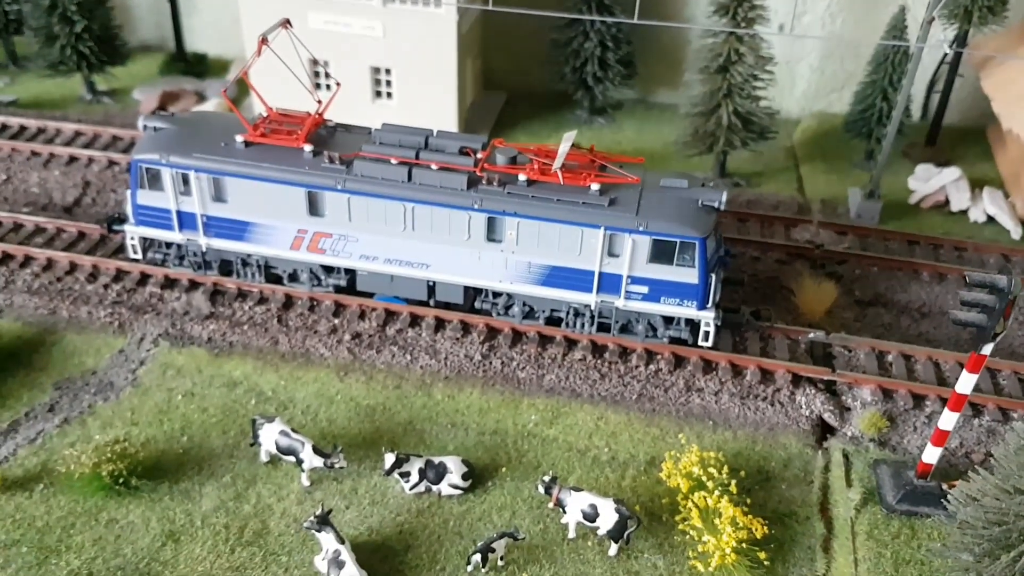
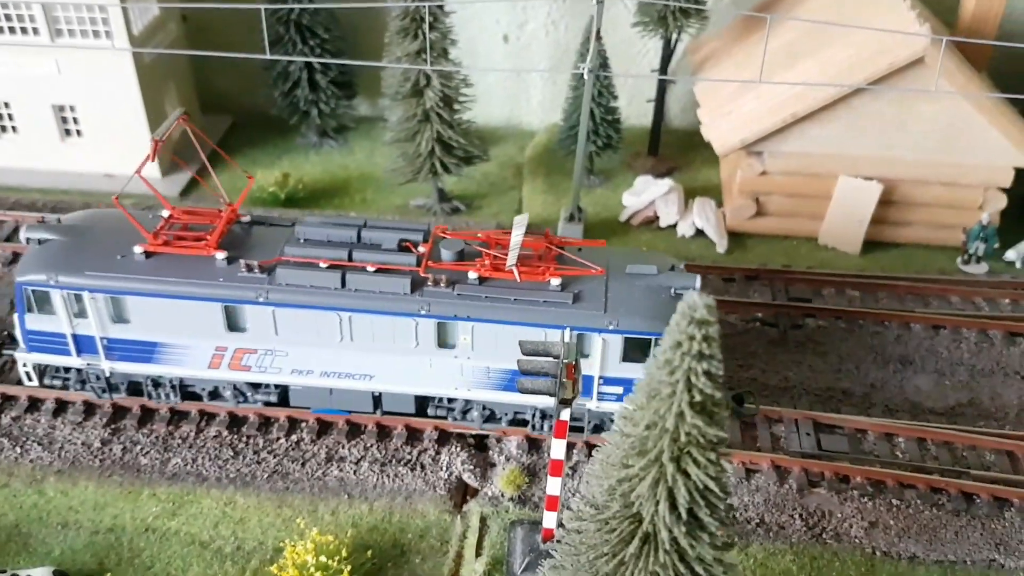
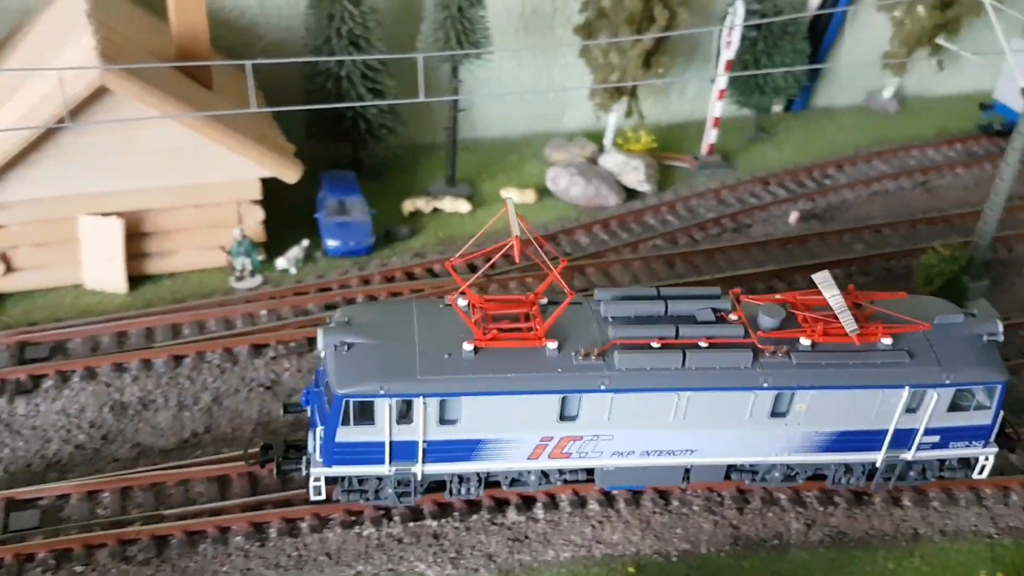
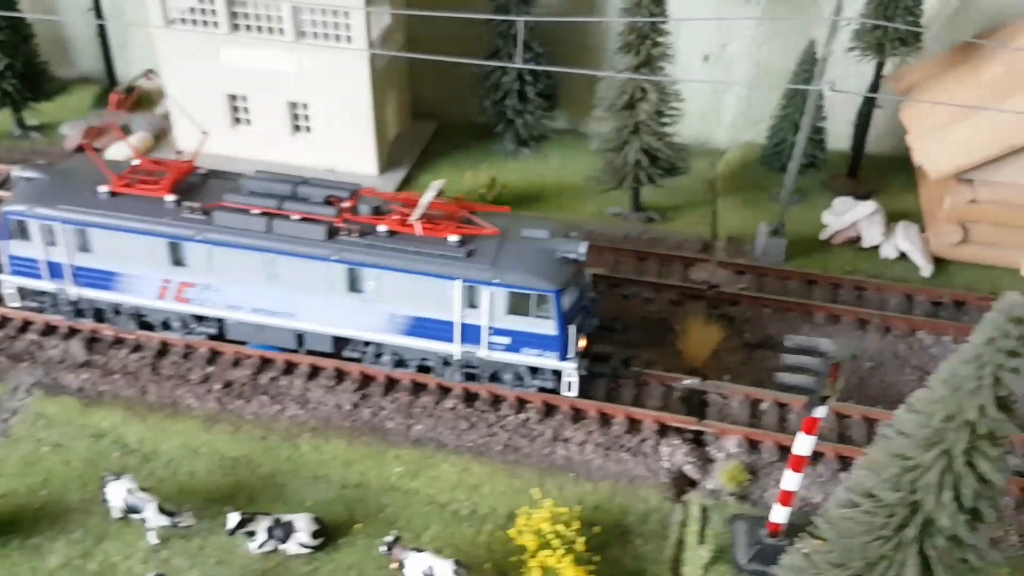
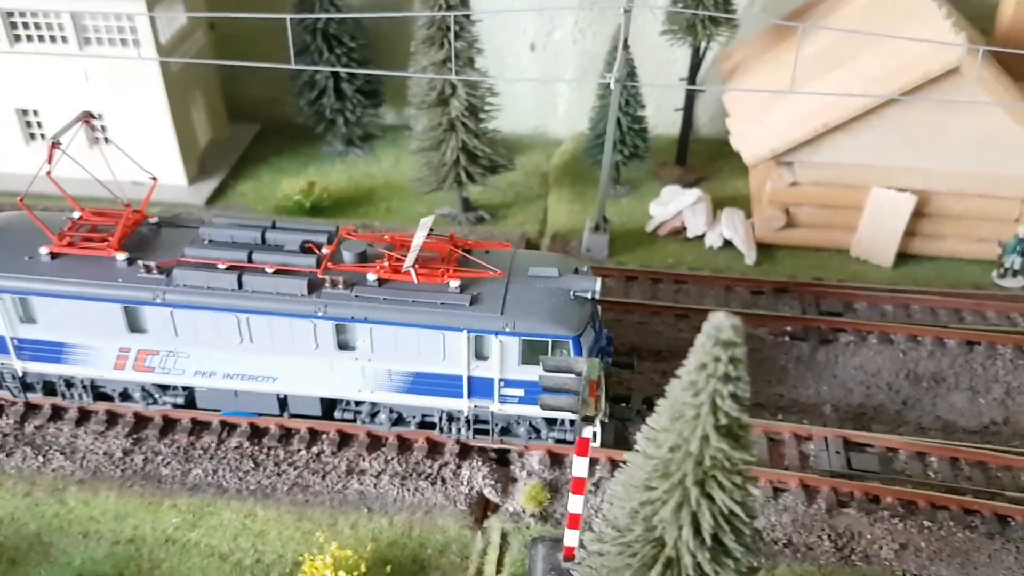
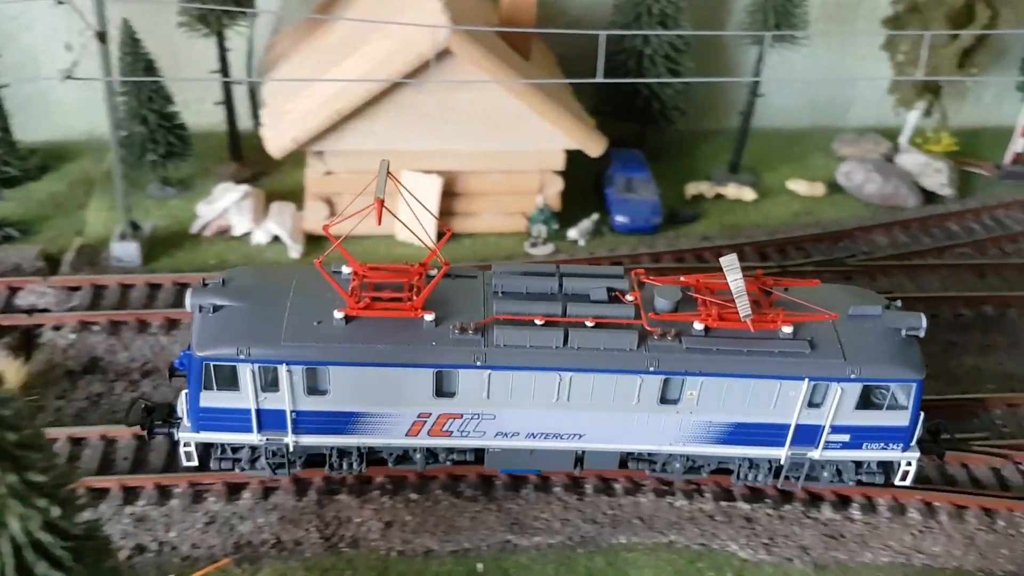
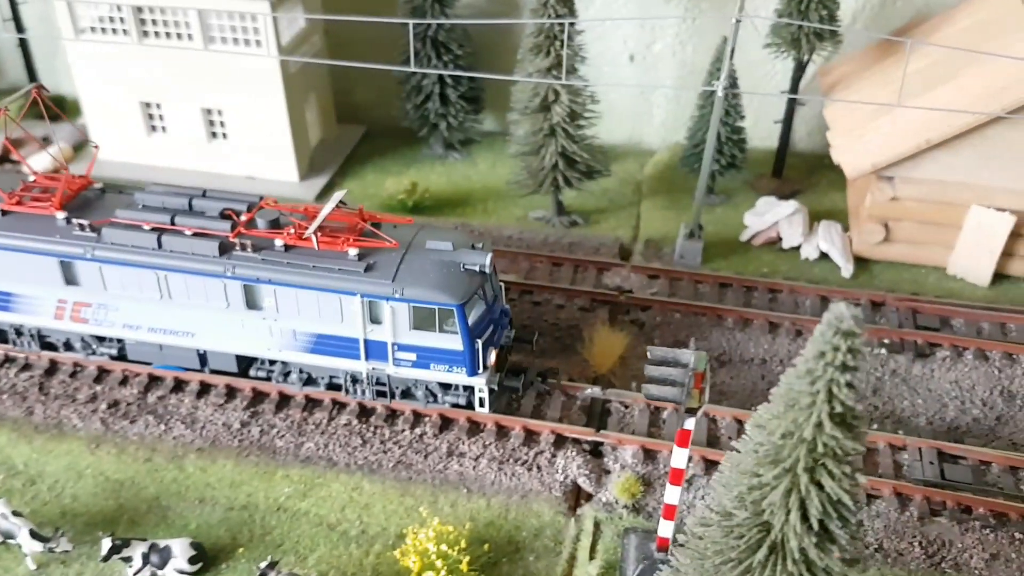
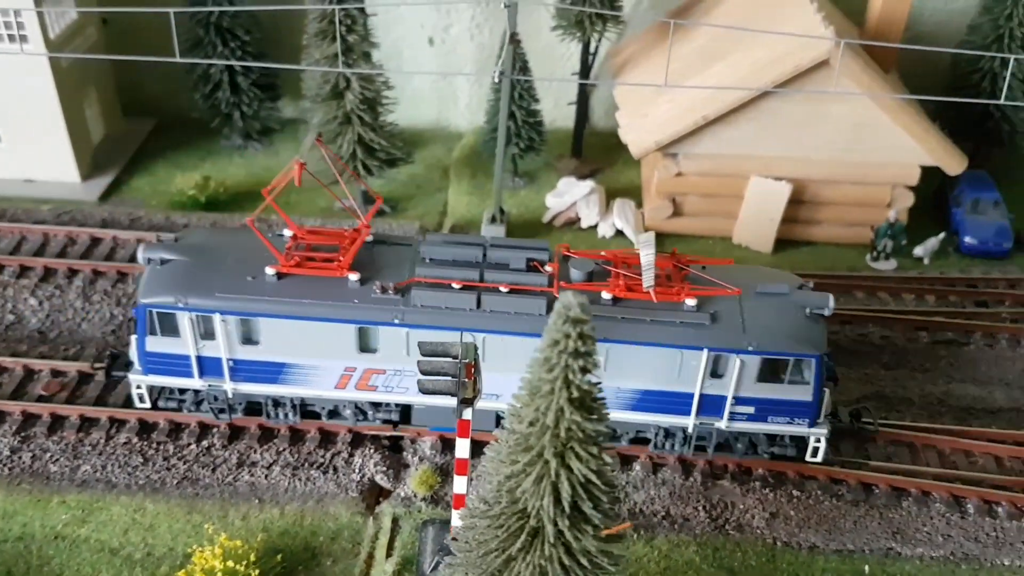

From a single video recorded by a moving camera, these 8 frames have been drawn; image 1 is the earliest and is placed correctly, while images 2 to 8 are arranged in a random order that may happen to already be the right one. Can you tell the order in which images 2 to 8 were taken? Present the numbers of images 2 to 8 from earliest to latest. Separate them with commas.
4, 7, 5, 2, 8, 6, 3
